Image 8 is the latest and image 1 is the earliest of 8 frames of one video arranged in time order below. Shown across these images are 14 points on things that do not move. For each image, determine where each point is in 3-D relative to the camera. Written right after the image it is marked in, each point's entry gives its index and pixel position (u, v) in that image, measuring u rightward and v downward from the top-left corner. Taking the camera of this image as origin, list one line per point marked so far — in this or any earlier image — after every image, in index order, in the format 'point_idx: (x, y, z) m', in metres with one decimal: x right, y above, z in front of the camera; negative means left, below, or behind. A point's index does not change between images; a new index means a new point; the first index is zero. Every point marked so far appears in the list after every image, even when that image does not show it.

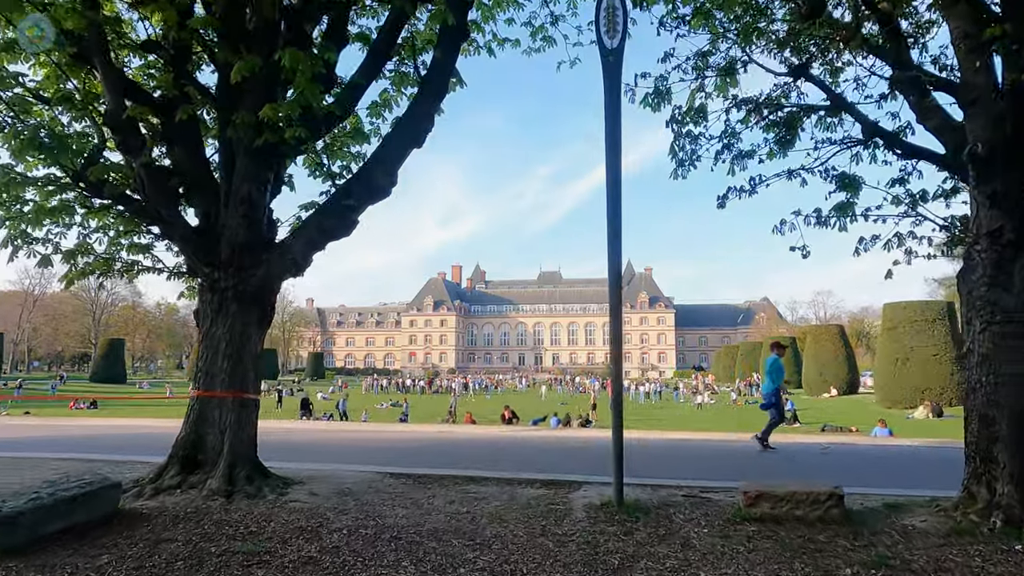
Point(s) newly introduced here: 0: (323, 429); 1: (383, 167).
0: (-5.5, -4.1, +19.3) m
1: (-1.8, +1.7, +9.3) m
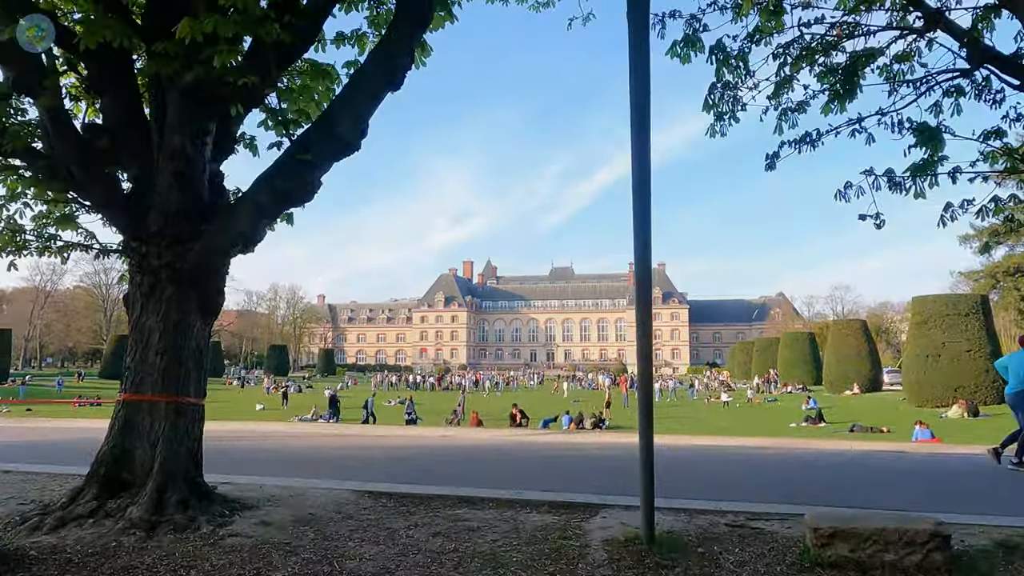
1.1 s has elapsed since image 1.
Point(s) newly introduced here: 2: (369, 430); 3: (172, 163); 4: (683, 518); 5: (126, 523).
0: (-5.3, -3.8, +17.5) m
1: (-1.8, +1.9, +7.4) m
2: (-3.6, -3.8, +17.6) m
3: (-3.8, +1.4, +7.4) m
4: (+2.0, -2.7, +7.9) m
5: (-4.0, -2.4, +6.9) m
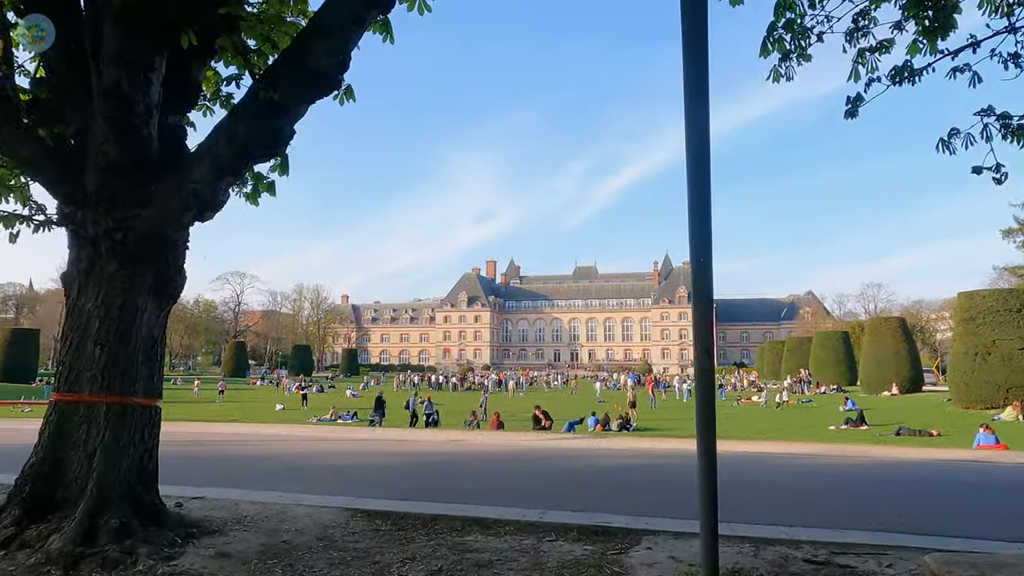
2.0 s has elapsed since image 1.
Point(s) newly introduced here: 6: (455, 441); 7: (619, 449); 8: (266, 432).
0: (-4.7, -3.5, +16.1) m
1: (-1.7, +2.2, +5.9) m
2: (-3.1, -3.5, +16.1) m
3: (-3.6, +1.6, +6.0) m
4: (+2.2, -2.5, +6.3) m
5: (-3.8, -2.2, +5.5) m
6: (-1.2, -3.4, +14.6) m
7: (+2.5, -3.5, +14.7) m
8: (-6.1, -3.6, +16.6) m
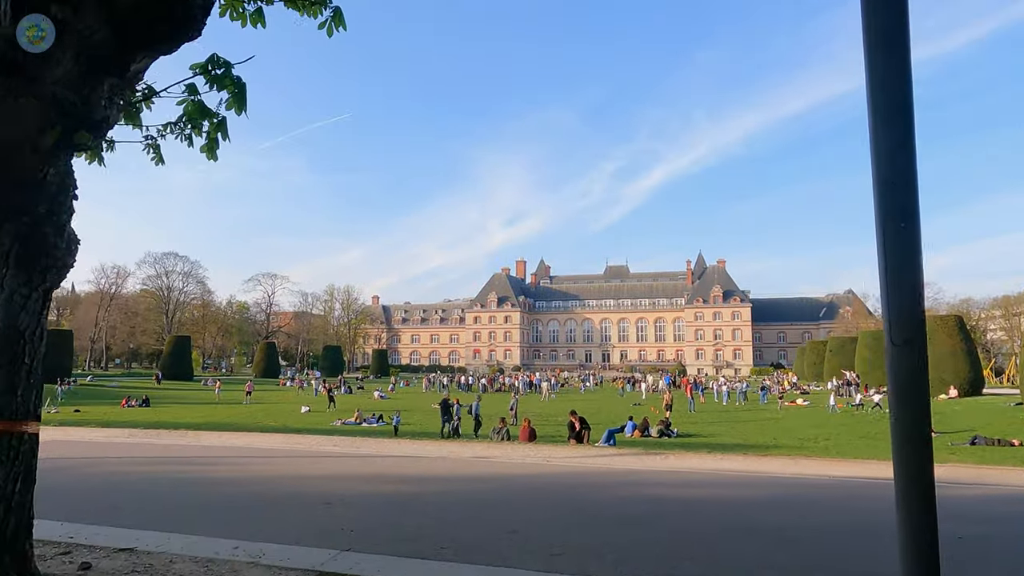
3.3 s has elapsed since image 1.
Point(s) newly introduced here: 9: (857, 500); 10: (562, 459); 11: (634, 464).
0: (-4.0, -3.3, +13.9) m
1: (-1.4, +2.4, +3.6) m
2: (-2.4, -3.3, +13.9) m
3: (-3.4, +1.8, +3.8) m
4: (+2.5, -2.2, +3.8) m
5: (-3.6, -2.0, +3.3) m
6: (-0.5, -3.2, +12.3) m
7: (+3.1, -3.3, +12.2) m
8: (-5.4, -3.4, +14.5) m
9: (+5.2, -3.2, +10.4) m
10: (+0.9, -3.2, +12.5) m
11: (+2.2, -3.2, +12.3) m
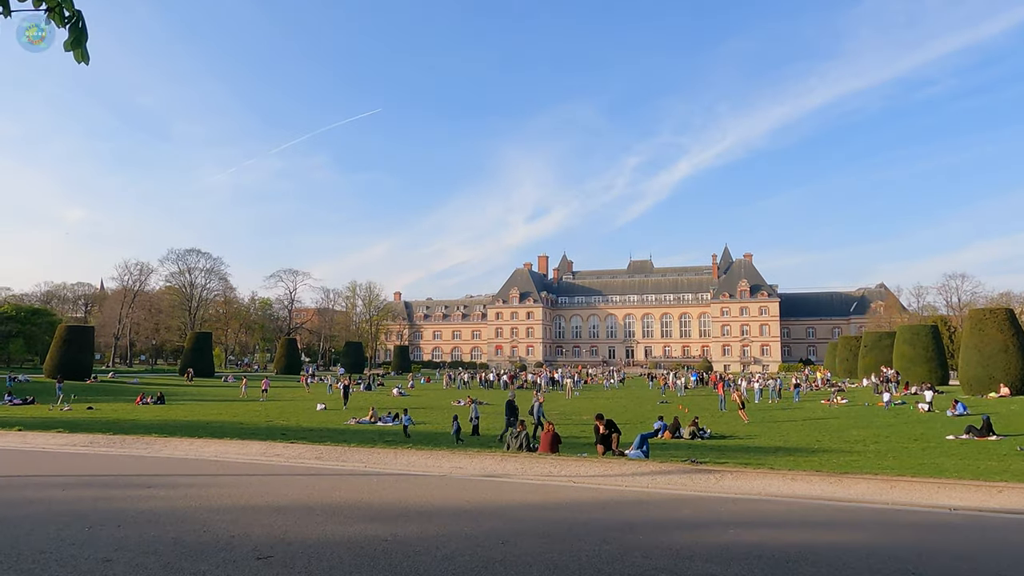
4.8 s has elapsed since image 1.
0: (-3.7, -3.0, +11.7) m
1: (-1.5, +2.7, +1.2) m
2: (-2.1, -3.0, +11.6) m
3: (-3.4, +2.1, +1.5) m
4: (+2.5, -2.0, +1.4) m
5: (-3.6, -1.7, +1.0) m
6: (-0.3, -2.8, +9.9) m
7: (+3.4, -3.0, +9.7) m
8: (-5.0, -3.1, +12.2) m
9: (+5.4, -2.9, +7.8) m
10: (+1.2, -2.9, +10.1) m
11: (+2.5, -2.9, +9.8) m
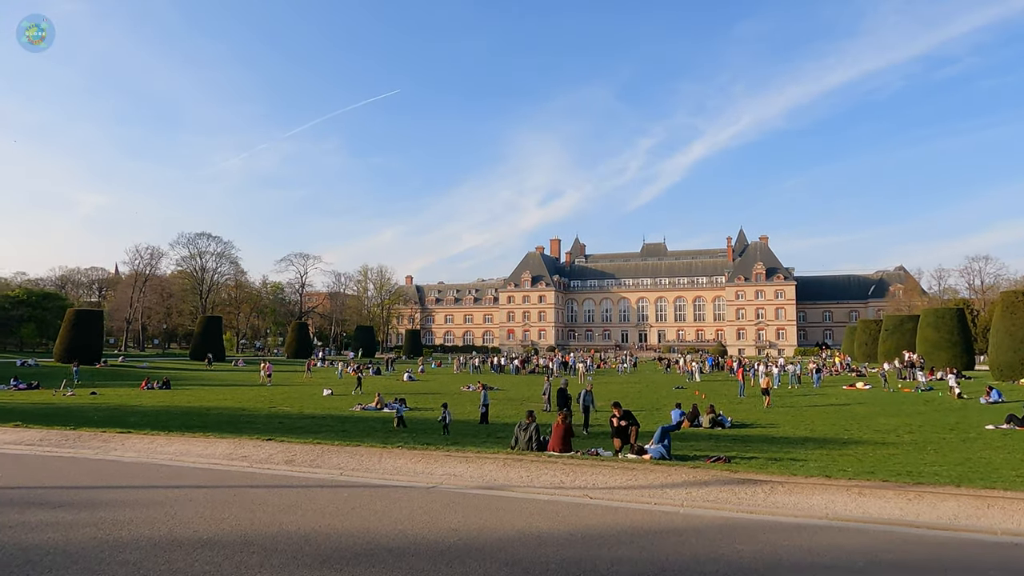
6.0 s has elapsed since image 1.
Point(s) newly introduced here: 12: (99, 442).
0: (-3.6, -2.6, +10.0) m
1: (-1.6, +2.8, -0.6) m
2: (-2.0, -2.6, +9.9) m
3: (-3.5, +2.2, -0.3) m
4: (+2.4, -1.8, -0.5) m
5: (-3.7, -1.6, -0.7) m
6: (-0.2, -2.5, +8.1) m
7: (+3.4, -2.6, +7.9) m
8: (-5.0, -2.7, +10.6) m
9: (+5.4, -2.6, +6.0) m
10: (+1.2, -2.5, +8.3) m
11: (+2.5, -2.6, +8.0) m
12: (-7.6, -2.8, +12.3) m
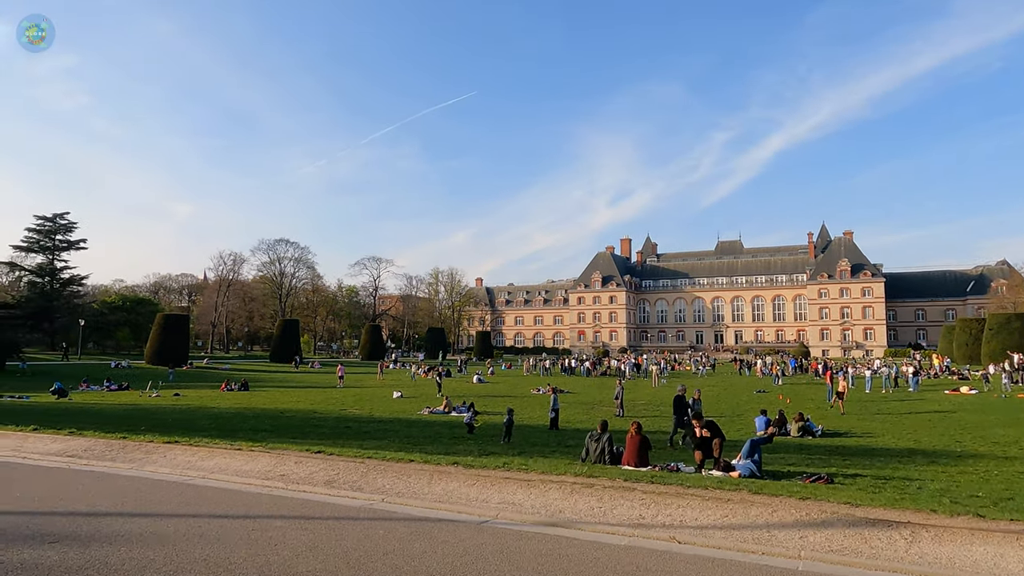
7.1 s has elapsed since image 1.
0: (-2.7, -2.6, +8.9) m
1: (-1.9, +2.9, -1.8) m
2: (-1.1, -2.6, +8.6) m
3: (-3.8, +2.3, -1.4) m
4: (+2.1, -1.7, -2.1) m
5: (-4.0, -1.6, -1.7) m
6: (+0.5, -2.5, +6.7) m
7: (+4.1, -2.5, +6.1) m
8: (-4.0, -2.7, +9.6) m
9: (+5.8, -2.4, +4.0) m
10: (+1.9, -2.5, +6.8) m
11: (+3.2, -2.5, +6.3) m
12: (-6.5, -2.9, +11.7) m
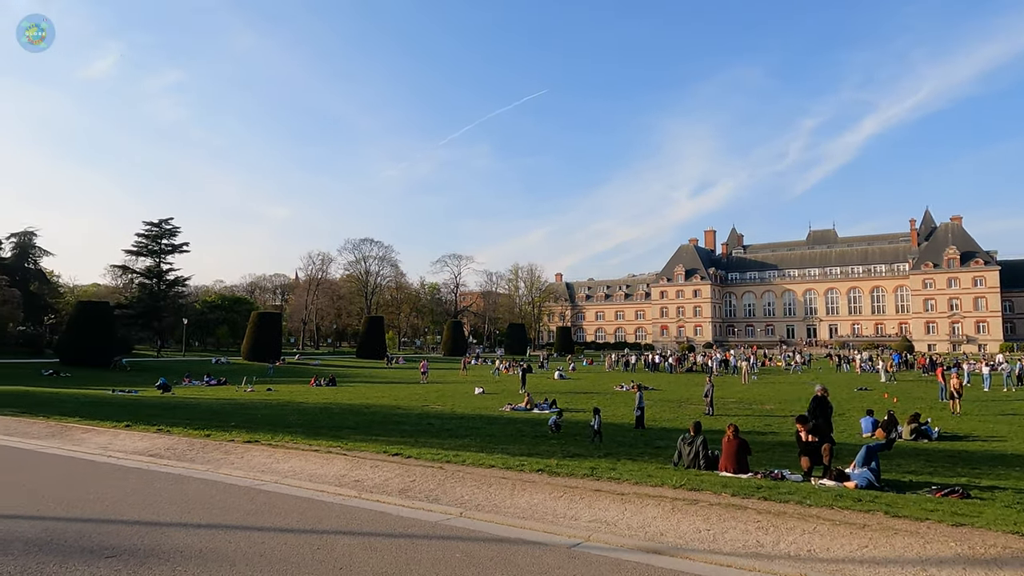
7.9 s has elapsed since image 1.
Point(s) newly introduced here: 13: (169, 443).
0: (-1.6, -2.6, +8.3) m
1: (-2.1, +2.9, -2.5) m
2: (0.0, -2.5, +7.8) m
3: (-3.9, +2.2, -1.8) m
4: (+1.9, -1.7, -3.2) m
5: (-4.1, -1.6, -2.1) m
6: (+1.3, -2.3, +5.7) m
7: (+4.8, -2.4, +4.7) m
8: (-2.8, -2.6, +9.2) m
9: (+6.3, -2.3, +2.4) m
10: (+2.8, -2.3, +5.6) m
11: (+4.0, -2.3, +5.0) m
12: (-5.0, -2.8, +11.5) m
13: (-6.4, -2.9, +12.4) m
